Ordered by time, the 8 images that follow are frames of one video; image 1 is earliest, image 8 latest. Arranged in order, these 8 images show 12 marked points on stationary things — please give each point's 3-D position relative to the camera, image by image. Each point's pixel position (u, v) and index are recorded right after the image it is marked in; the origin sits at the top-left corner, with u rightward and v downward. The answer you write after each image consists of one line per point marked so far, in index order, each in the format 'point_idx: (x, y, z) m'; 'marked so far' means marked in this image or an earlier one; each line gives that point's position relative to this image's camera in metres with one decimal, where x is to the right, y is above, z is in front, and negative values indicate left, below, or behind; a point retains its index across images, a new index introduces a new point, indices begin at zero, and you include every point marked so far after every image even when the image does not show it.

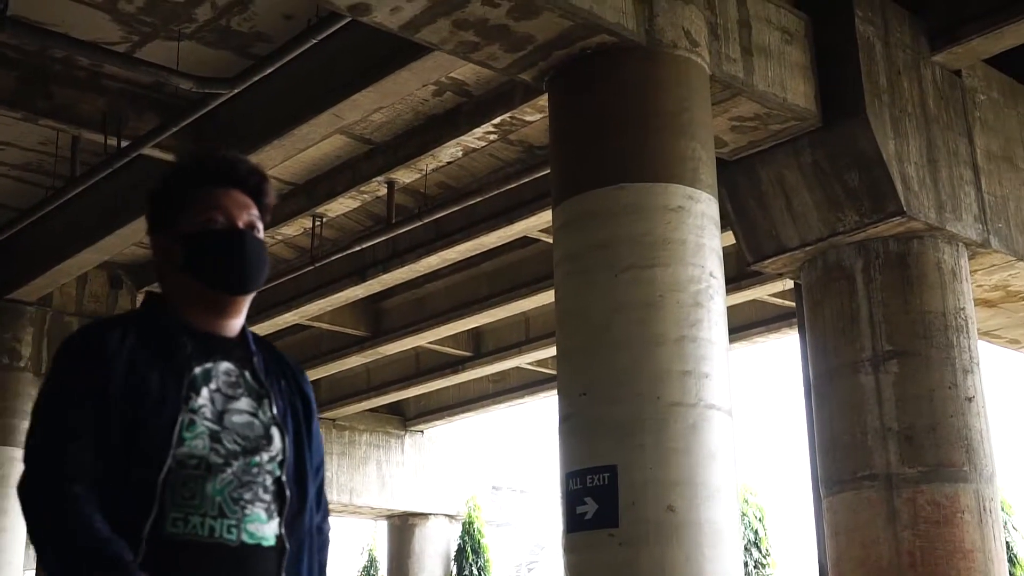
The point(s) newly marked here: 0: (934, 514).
0: (+2.9, -1.6, +9.3) m
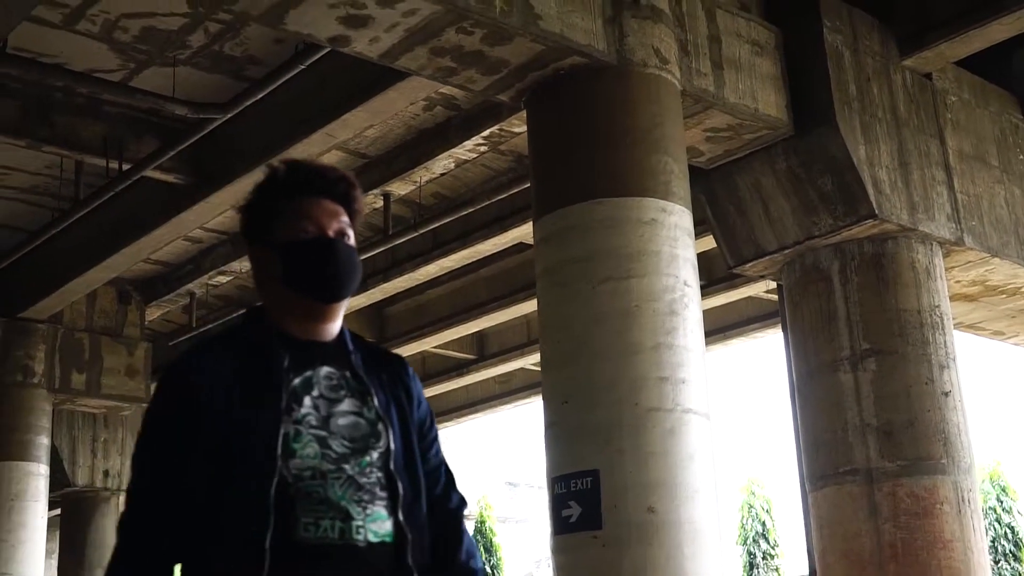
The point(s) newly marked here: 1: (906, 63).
0: (+2.9, -1.6, +9.6) m
1: (+3.2, +1.8, +10.9) m
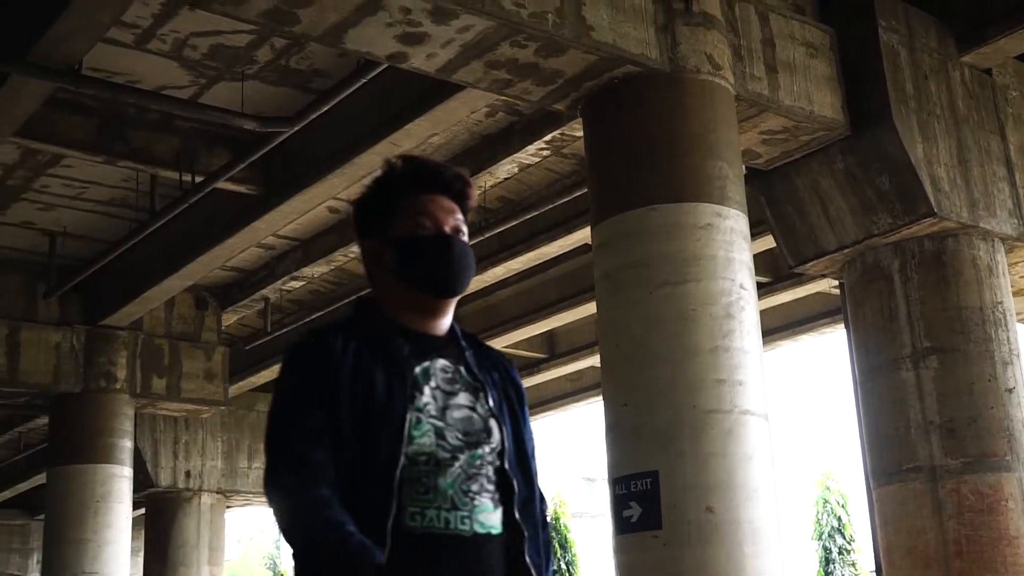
0: (+3.3, -1.5, +9.6) m
1: (+3.7, +1.9, +10.9) m
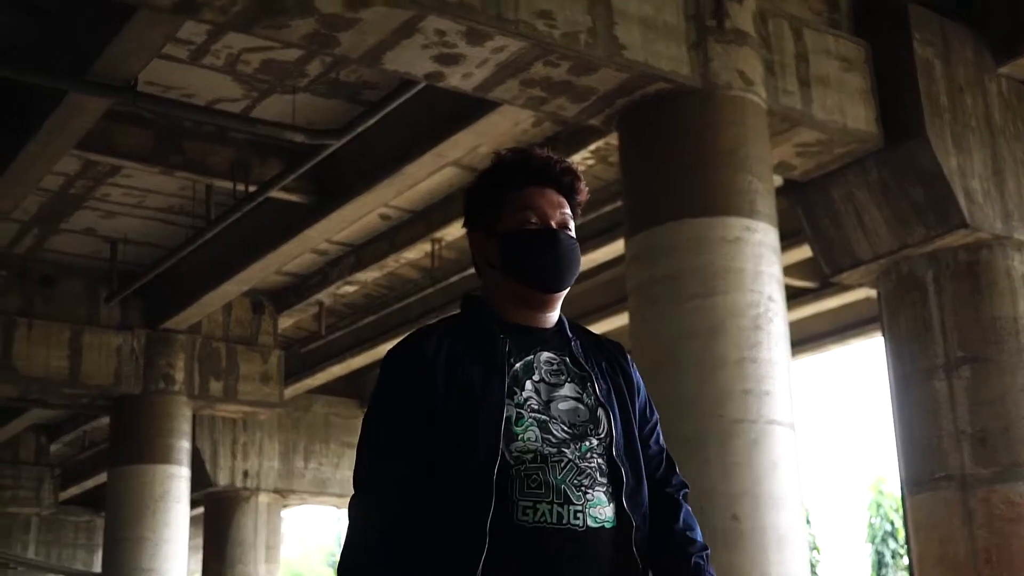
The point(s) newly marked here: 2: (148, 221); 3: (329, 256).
0: (+3.6, -1.6, +9.7) m
1: (+4.0, +1.8, +10.9) m
2: (-4.3, +0.8, +16.0) m
3: (-2.4, +0.4, +17.6) m
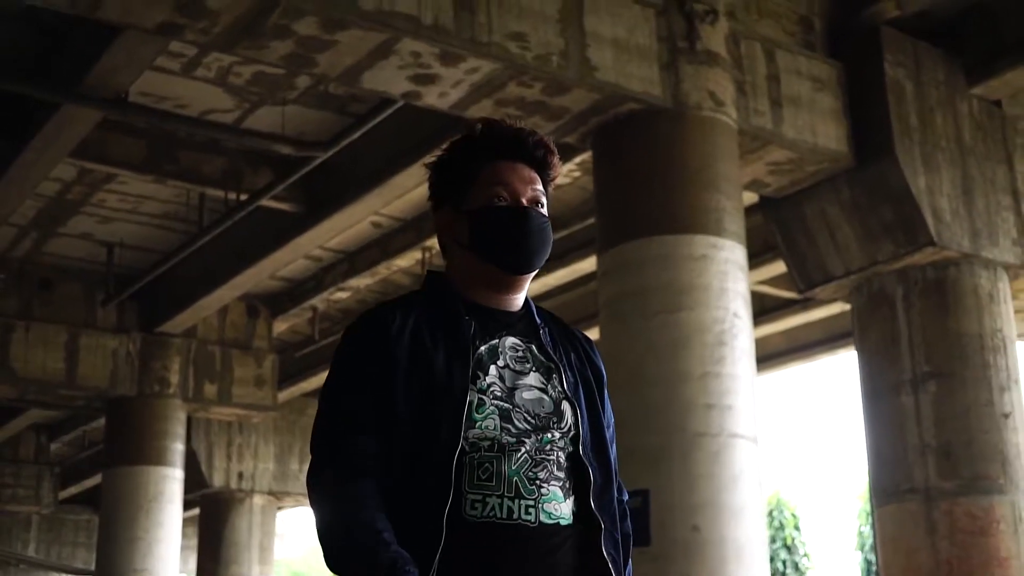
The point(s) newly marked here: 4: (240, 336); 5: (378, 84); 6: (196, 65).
0: (+3.4, -1.7, +9.9) m
1: (+3.8, +1.6, +11.2) m
2: (-4.5, +0.7, +16.3) m
3: (-2.5, +0.3, +17.9) m
4: (-3.9, -0.7, +19.2) m
5: (-0.9, +1.3, +8.7) m
6: (-2.9, +2.0, +12.2) m
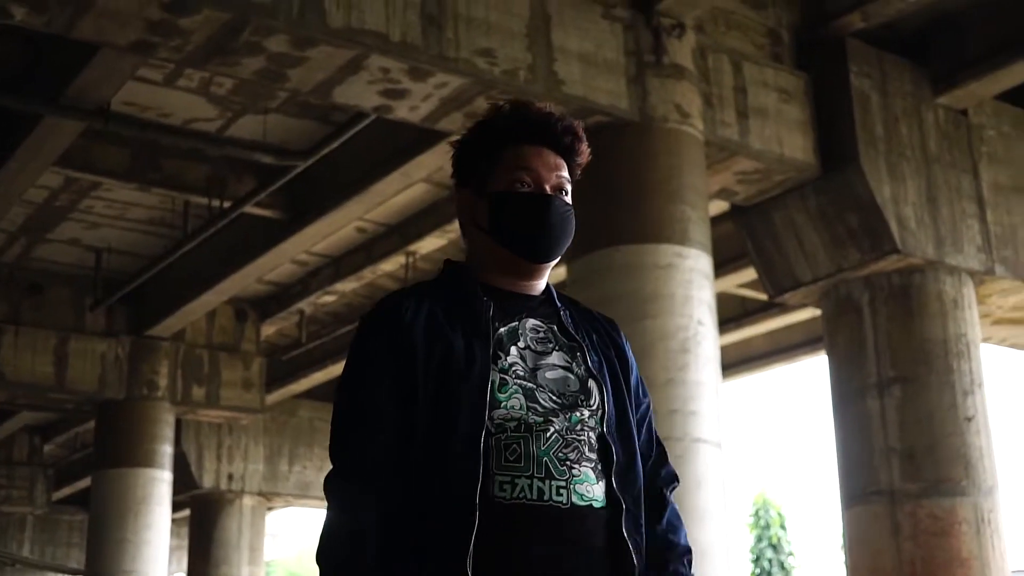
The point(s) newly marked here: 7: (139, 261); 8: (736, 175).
0: (+3.2, -1.8, +10.2) m
1: (+3.6, +1.6, +11.4) m
2: (-4.7, +0.7, +16.5) m
3: (-2.7, +0.3, +18.1) m
4: (-4.1, -0.7, +19.4) m
5: (-1.1, +1.3, +9.0) m
6: (-3.1, +2.0, +12.4) m
7: (-4.9, +0.4, +17.8) m
8: (+1.8, +0.9, +10.6) m
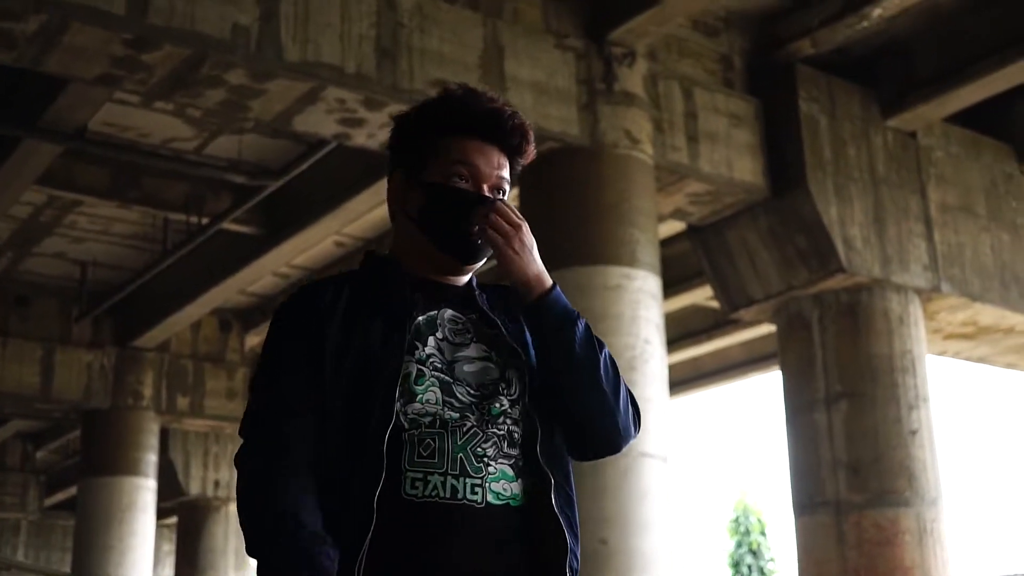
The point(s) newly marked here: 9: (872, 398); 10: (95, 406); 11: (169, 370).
0: (+2.9, -1.9, +10.5) m
1: (+3.3, +1.4, +11.8) m
2: (-5.0, +0.5, +16.9) m
3: (-3.0, +0.1, +18.5) m
4: (-4.4, -0.9, +19.8) m
5: (-1.4, +1.1, +9.4) m
6: (-3.4, +1.8, +12.8) m
7: (-5.2, +0.2, +18.2) m
8: (+1.4, +0.7, +11.0) m
9: (+2.9, -0.9, +10.9) m
10: (-5.8, -1.6, +18.6) m
11: (-4.9, -1.2, +19.2) m
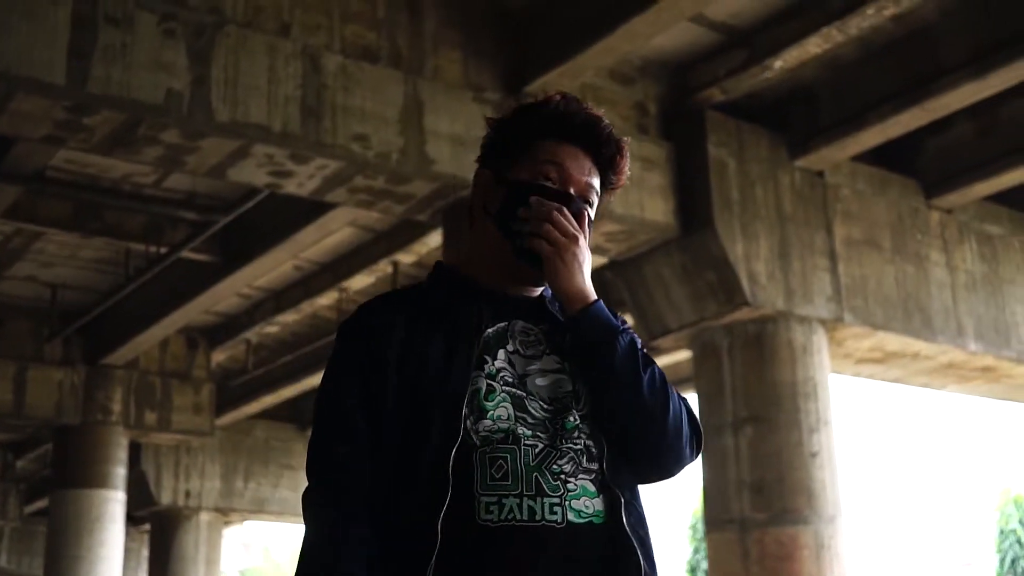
0: (+2.2, -2.2, +11.4) m
1: (+2.7, +1.2, +12.6) m
2: (-5.6, +0.2, +17.7) m
3: (-3.7, -0.2, +19.2) m
4: (-5.1, -1.2, +20.5) m
5: (-2.0, +0.8, +10.1) m
6: (-4.0, +1.5, +13.5) m
7: (-5.9, -0.1, +18.9) m
8: (+0.8, +0.5, +11.8) m
9: (+2.3, -1.2, +11.7) m
10: (-6.4, -1.9, +19.3) m
11: (-5.6, -1.5, +20.0) m
